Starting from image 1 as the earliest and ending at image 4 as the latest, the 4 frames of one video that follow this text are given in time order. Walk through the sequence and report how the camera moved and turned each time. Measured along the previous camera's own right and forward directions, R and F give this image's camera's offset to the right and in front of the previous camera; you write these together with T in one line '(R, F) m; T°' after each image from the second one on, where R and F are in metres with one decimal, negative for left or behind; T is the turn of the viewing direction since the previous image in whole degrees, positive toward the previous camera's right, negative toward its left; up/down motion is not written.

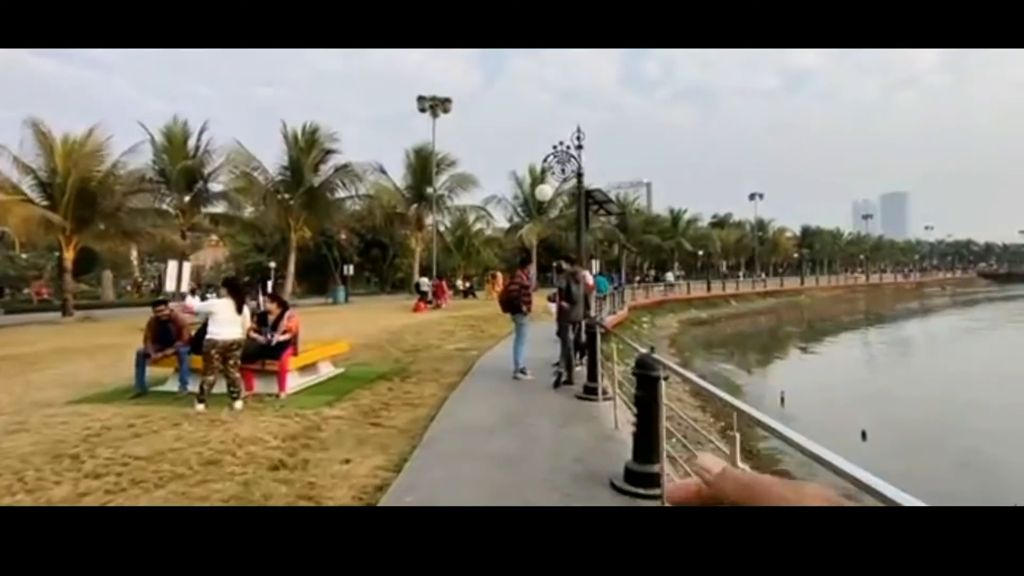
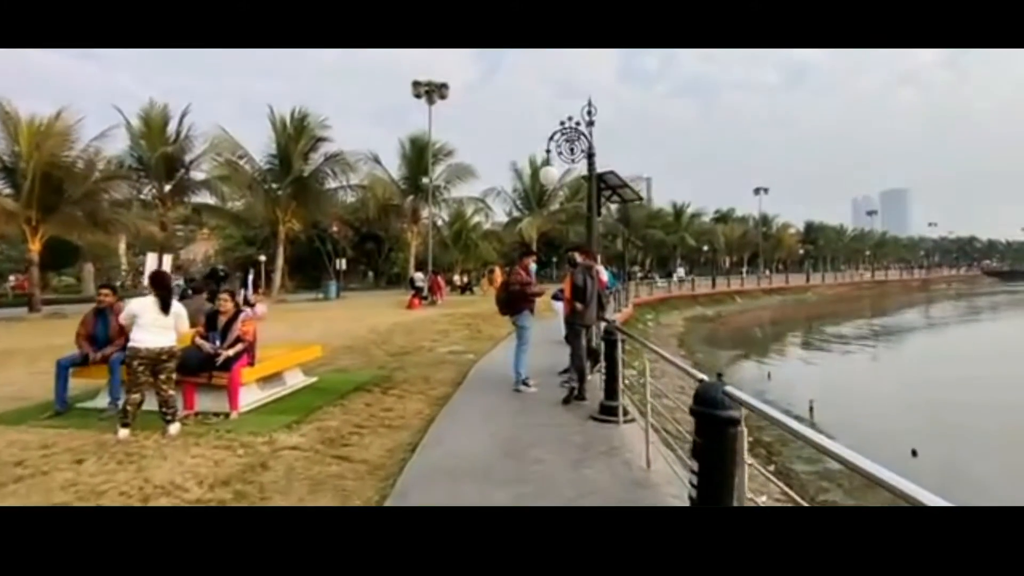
(0.0, +1.5) m; 0°
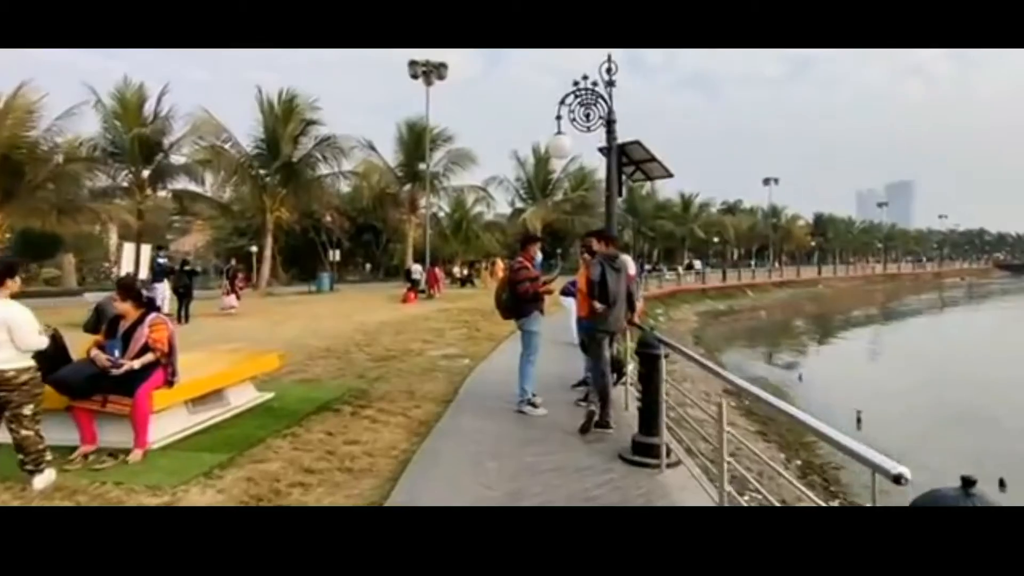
(0.0, +1.8) m; 0°
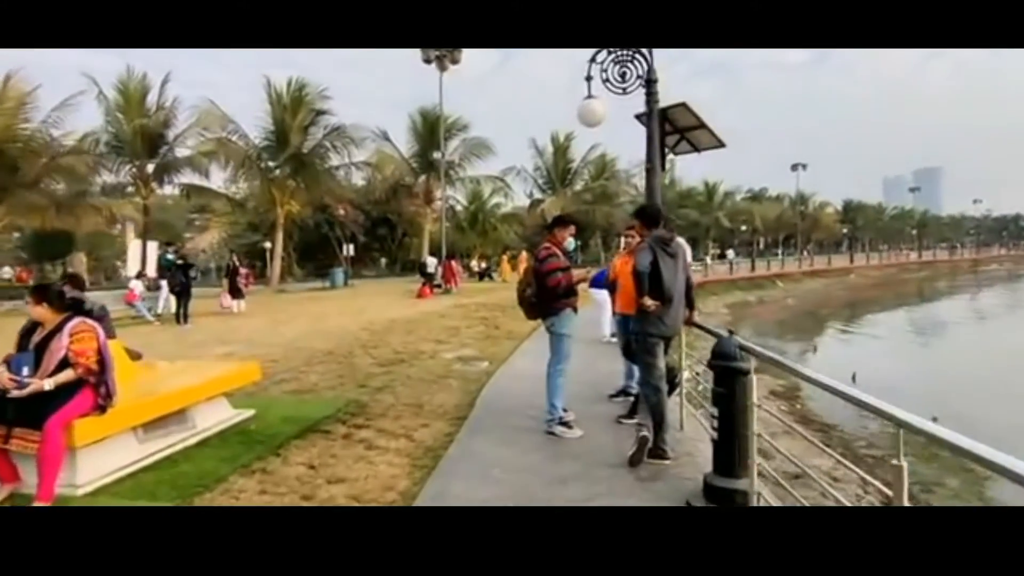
(0.0, +1.3) m; -1°
